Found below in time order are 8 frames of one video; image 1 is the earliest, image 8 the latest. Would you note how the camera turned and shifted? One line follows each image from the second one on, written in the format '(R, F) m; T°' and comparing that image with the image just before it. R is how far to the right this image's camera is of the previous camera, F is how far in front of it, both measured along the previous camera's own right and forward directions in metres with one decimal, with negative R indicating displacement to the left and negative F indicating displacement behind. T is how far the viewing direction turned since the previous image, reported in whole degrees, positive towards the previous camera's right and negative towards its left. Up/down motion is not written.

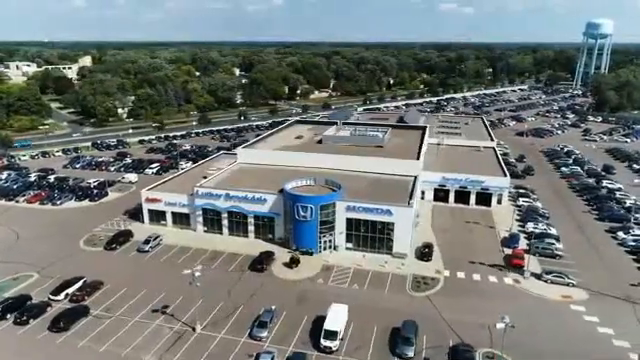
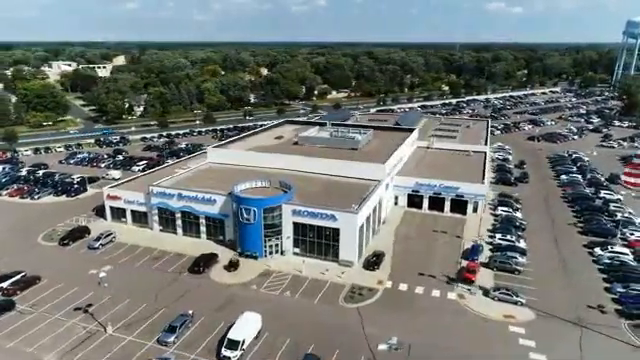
(+8.2, +1.7) m; -5°
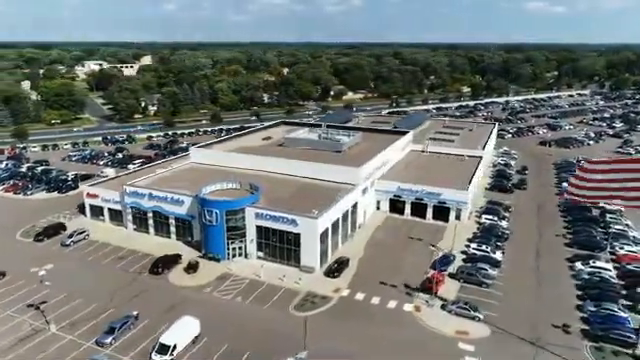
(+5.8, +1.1) m; -4°
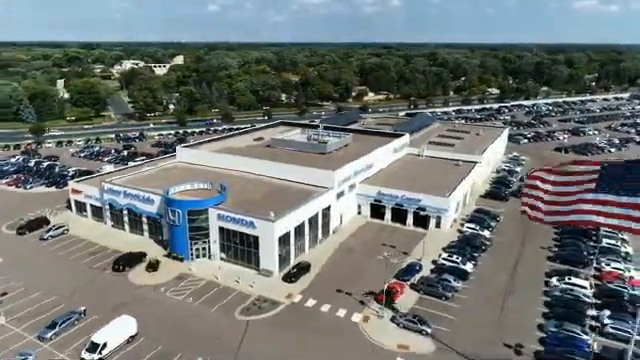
(+6.3, +1.0) m; -5°
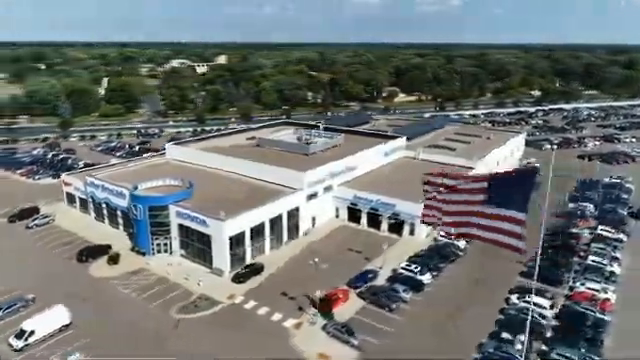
(+7.9, +1.2) m; -6°
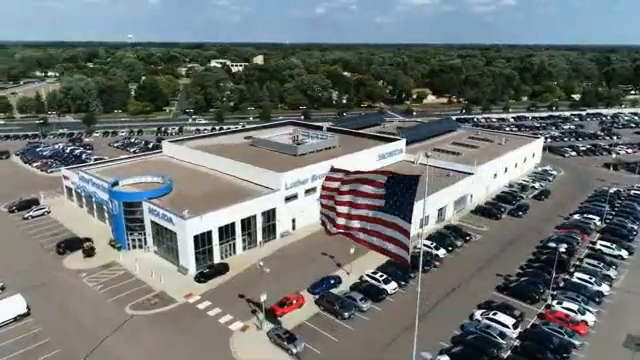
(+6.2, +1.1) m; -5°
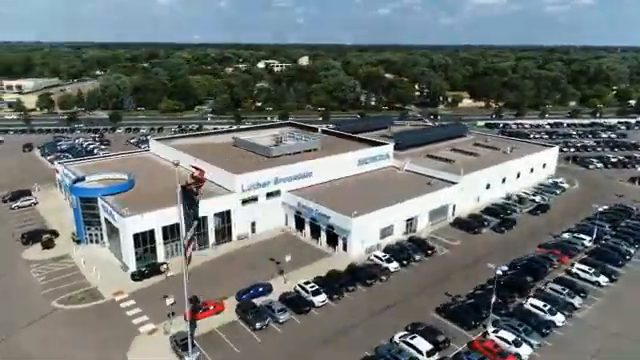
(+9.4, +2.0) m; -7°
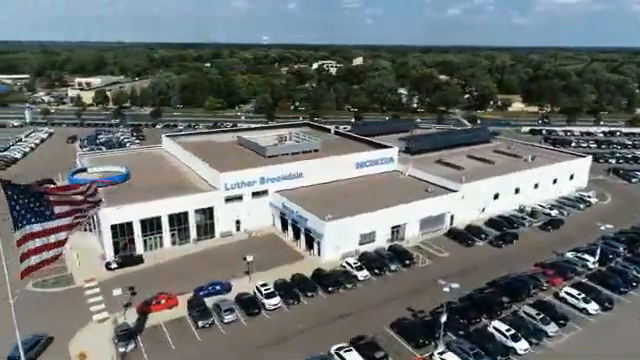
(+7.5, +1.3) m; -8°
